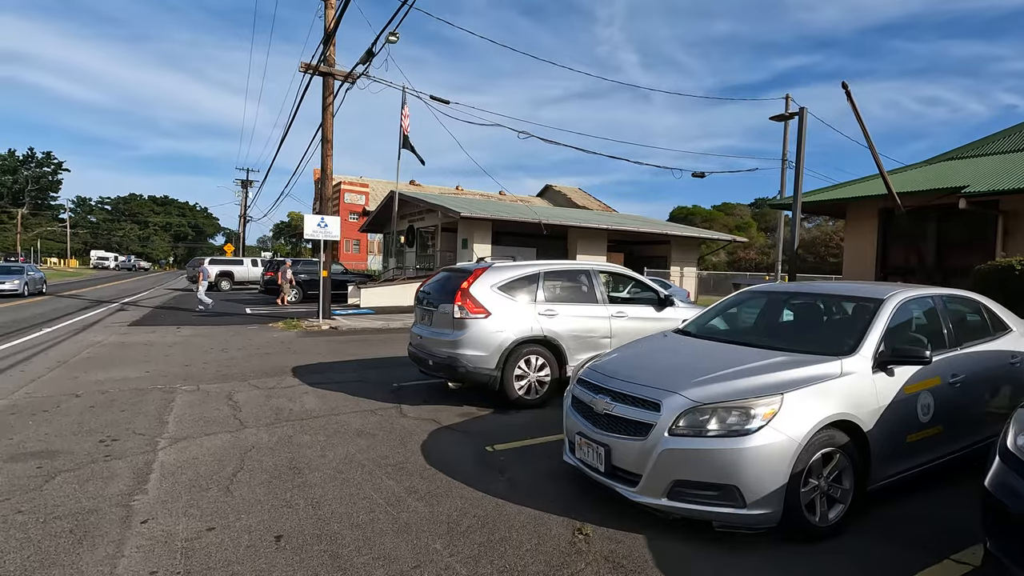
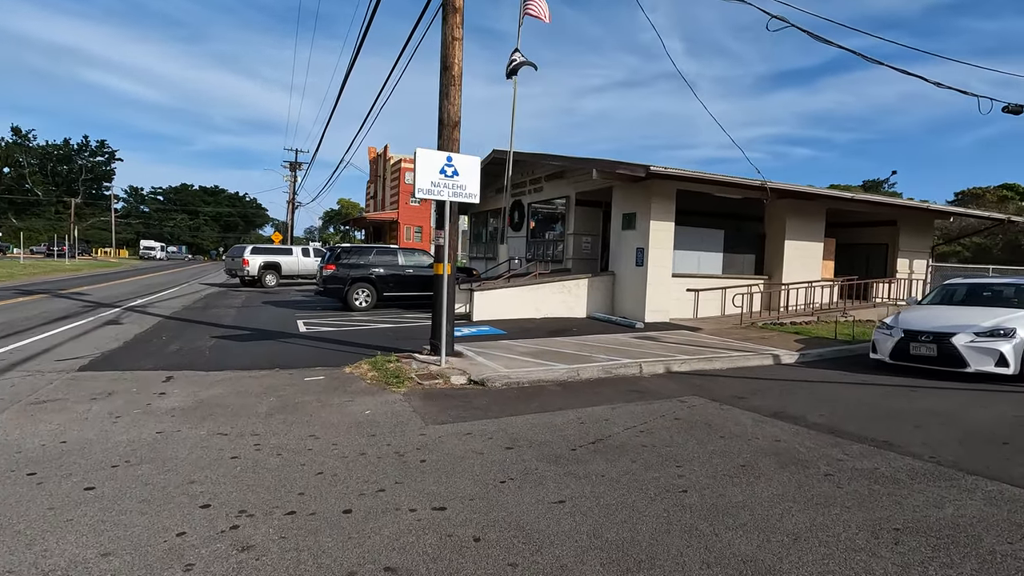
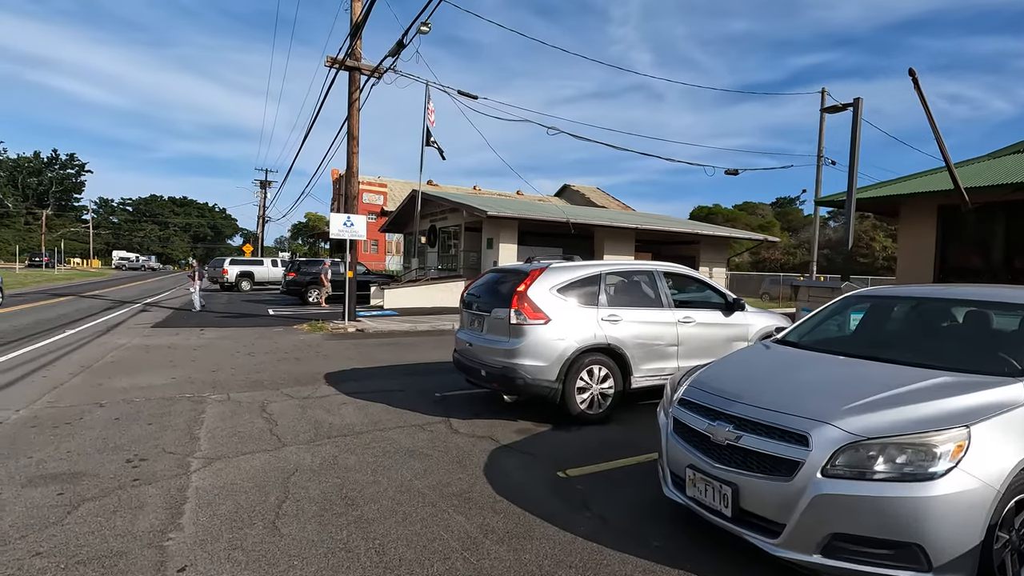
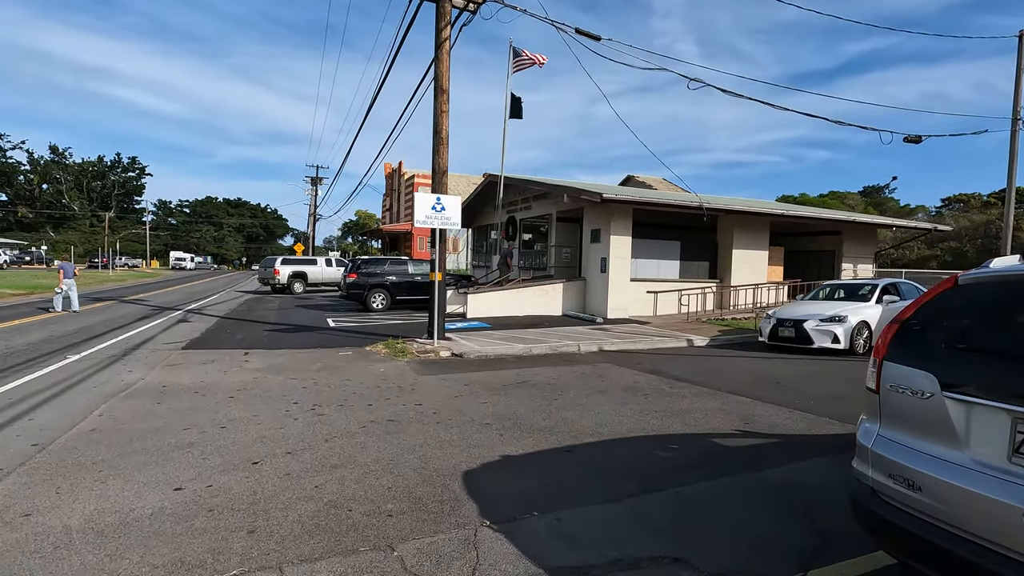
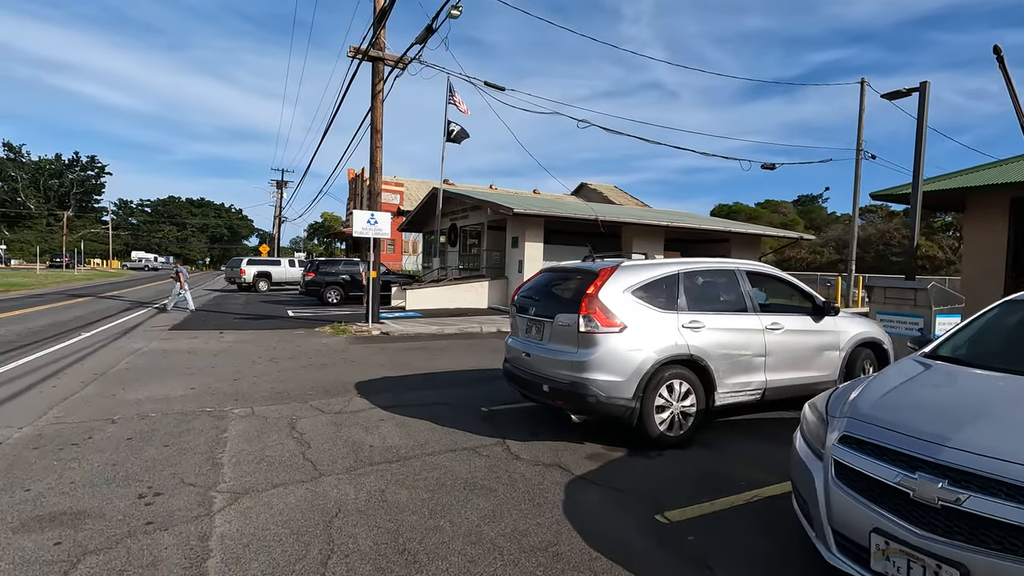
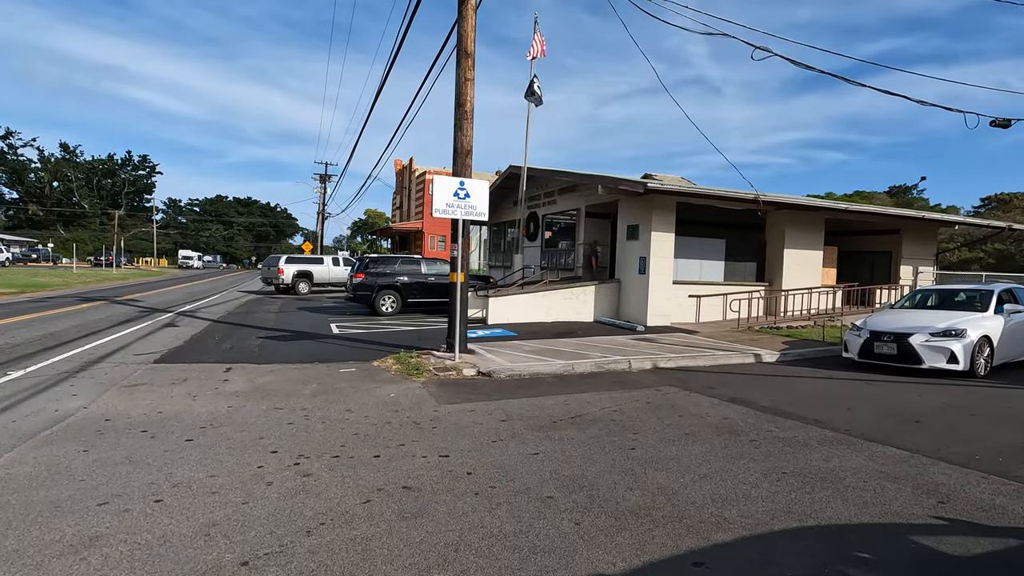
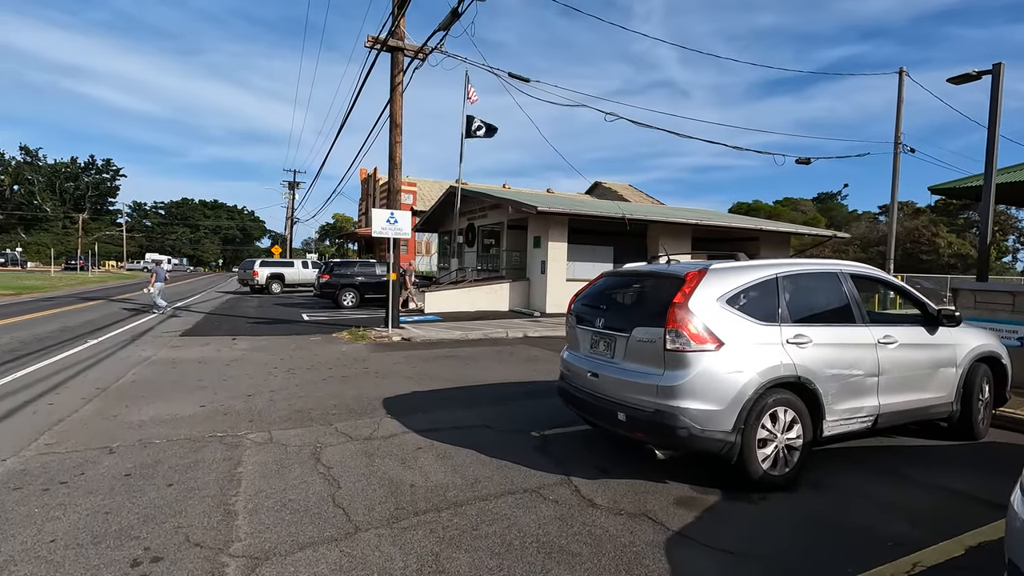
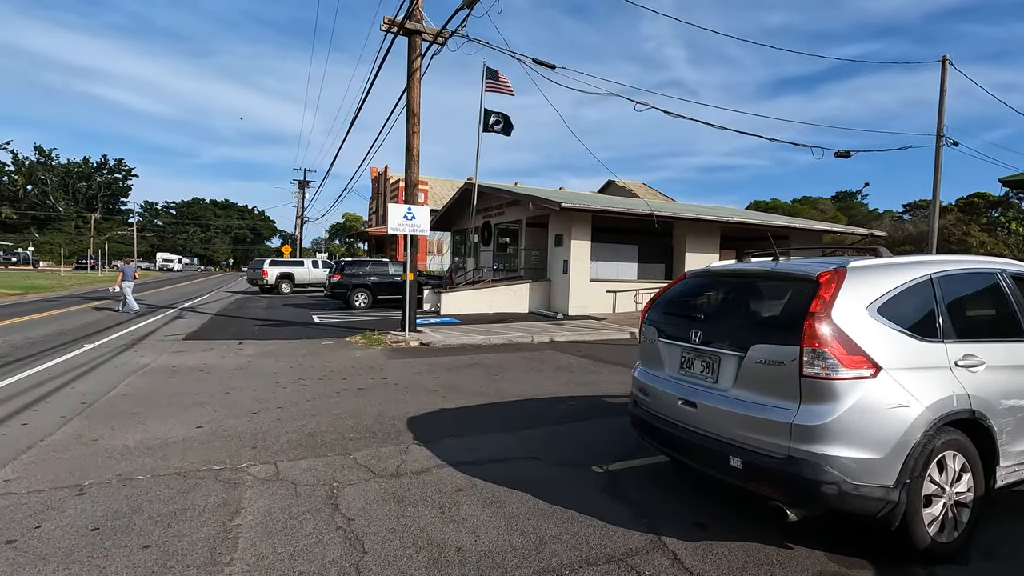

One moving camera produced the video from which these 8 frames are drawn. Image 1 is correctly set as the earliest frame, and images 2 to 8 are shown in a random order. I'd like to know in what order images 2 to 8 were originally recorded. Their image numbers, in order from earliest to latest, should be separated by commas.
3, 5, 7, 8, 4, 6, 2
